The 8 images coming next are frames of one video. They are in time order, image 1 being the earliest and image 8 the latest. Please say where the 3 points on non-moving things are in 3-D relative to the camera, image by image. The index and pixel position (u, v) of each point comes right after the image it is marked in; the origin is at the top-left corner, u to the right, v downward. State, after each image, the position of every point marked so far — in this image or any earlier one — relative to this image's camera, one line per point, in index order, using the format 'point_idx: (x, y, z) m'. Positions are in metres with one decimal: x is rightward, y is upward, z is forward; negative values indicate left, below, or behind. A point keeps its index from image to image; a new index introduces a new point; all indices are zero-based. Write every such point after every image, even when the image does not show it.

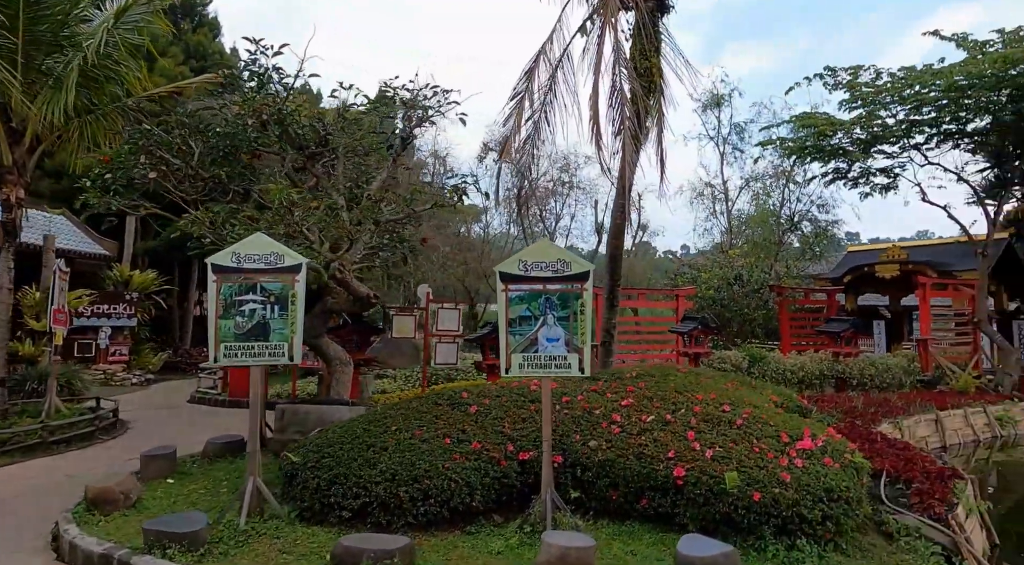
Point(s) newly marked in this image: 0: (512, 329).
0: (0.0, -0.2, +3.8) m
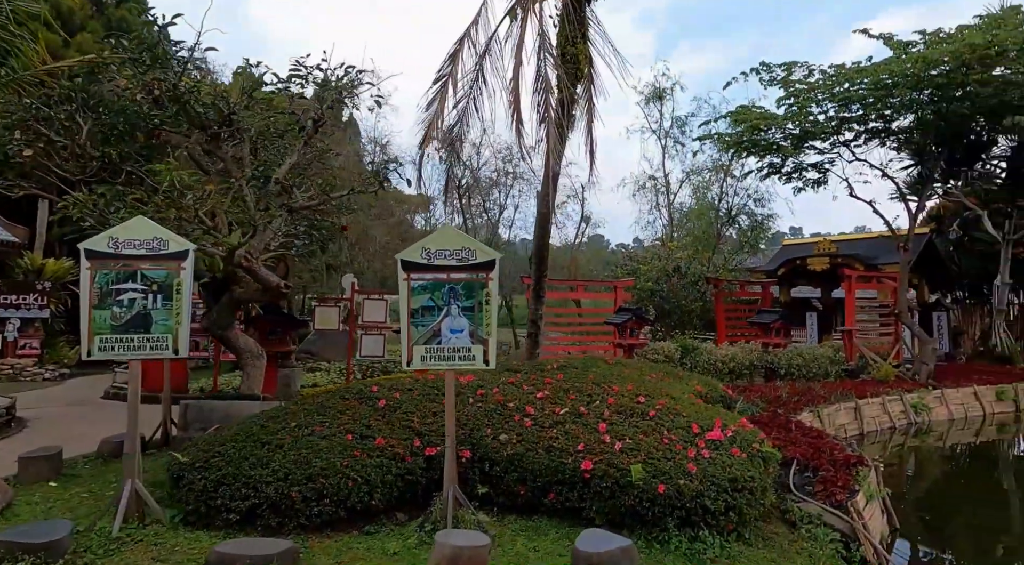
0: (-0.5, -0.2, +3.6) m
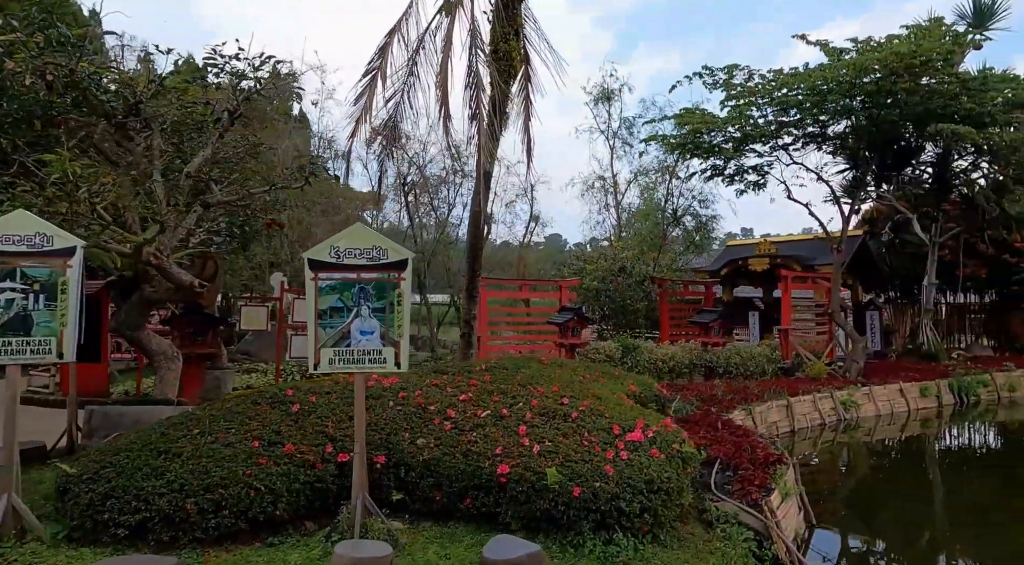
0: (-0.9, -0.2, +3.5) m
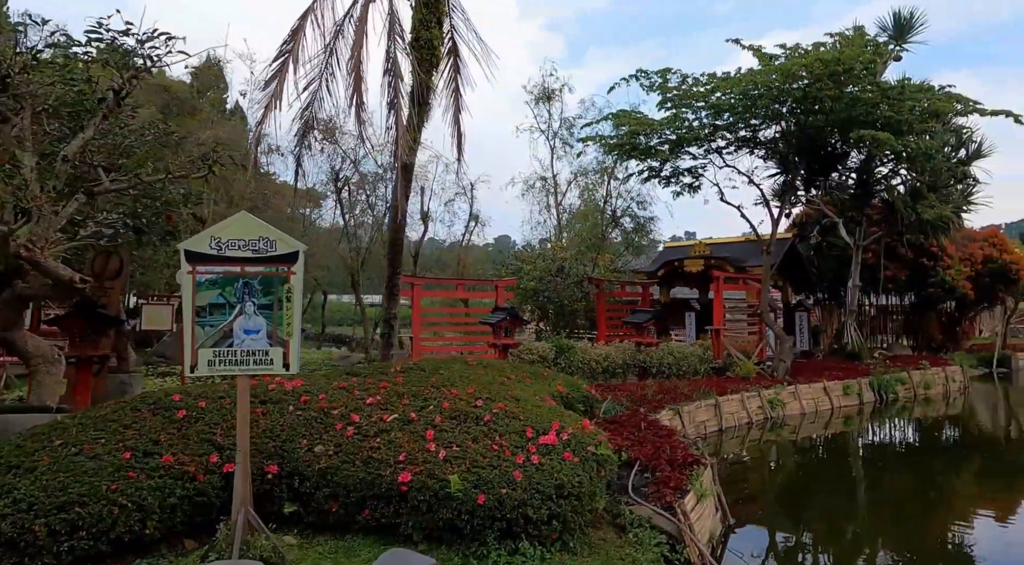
0: (-1.4, -0.2, +3.2) m
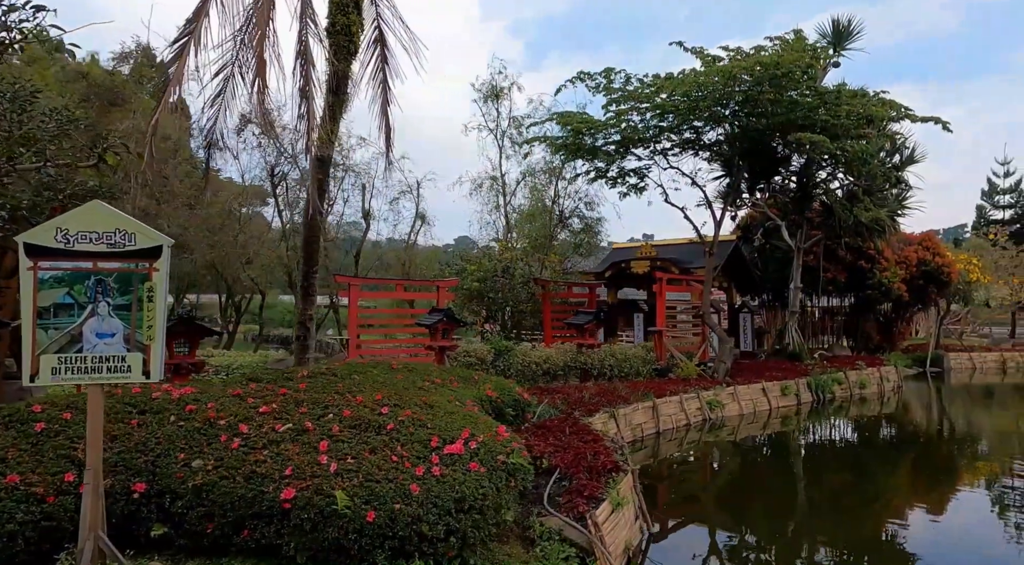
0: (-1.9, -0.2, +2.8) m
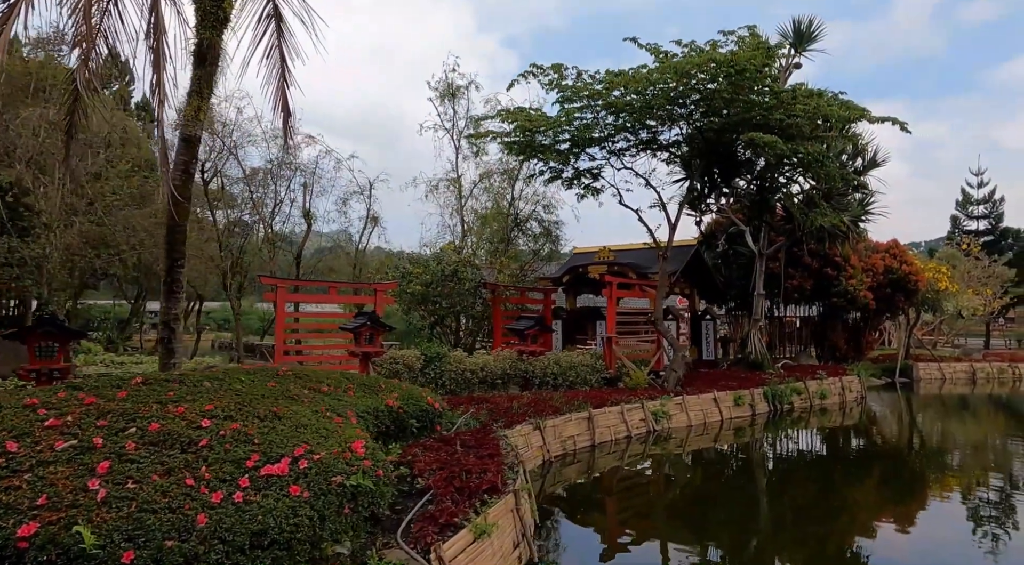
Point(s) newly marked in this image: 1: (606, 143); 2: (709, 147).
0: (-2.6, -0.1, +2.2) m
1: (+1.9, +2.8, +14.2) m
2: (+3.7, +2.6, +13.4) m
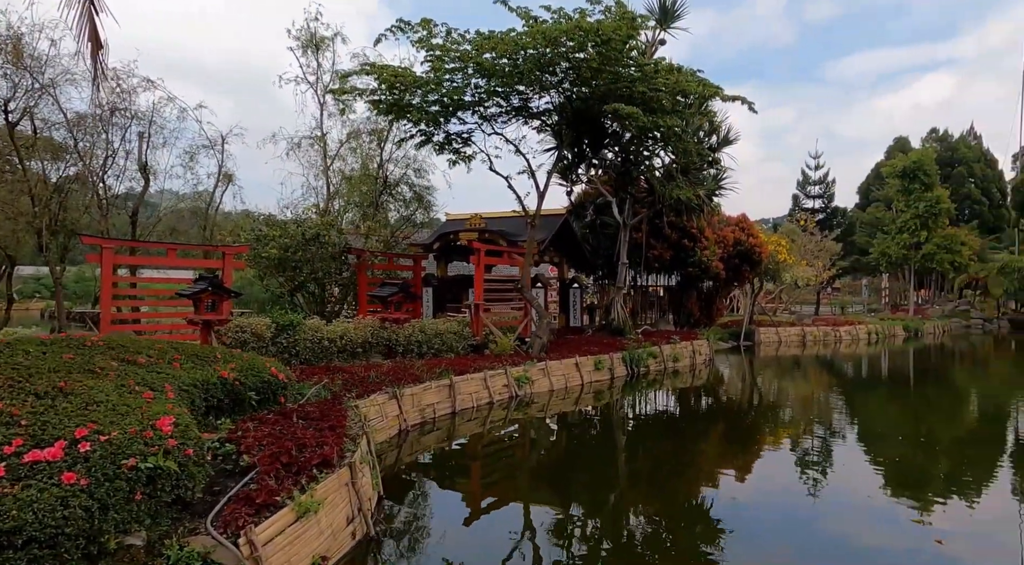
0: (-3.2, +0.1, +1.4) m
1: (-0.8, +3.5, +13.9) m
2: (+1.2, +3.2, +13.4) m
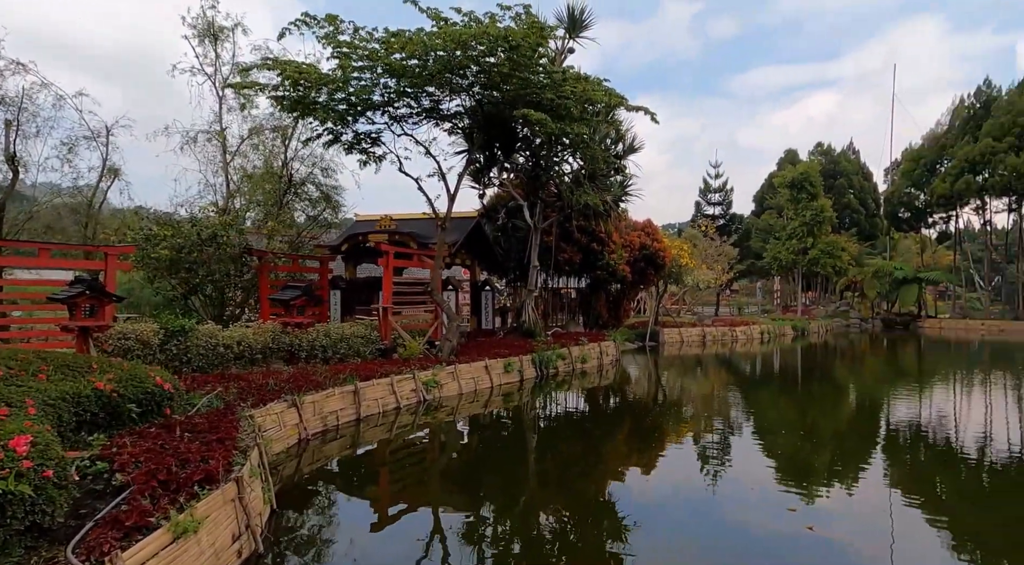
0: (-3.4, +0.1, +0.9) m
1: (-2.5, +3.4, +13.7) m
2: (-0.6, +3.2, +13.4) m
